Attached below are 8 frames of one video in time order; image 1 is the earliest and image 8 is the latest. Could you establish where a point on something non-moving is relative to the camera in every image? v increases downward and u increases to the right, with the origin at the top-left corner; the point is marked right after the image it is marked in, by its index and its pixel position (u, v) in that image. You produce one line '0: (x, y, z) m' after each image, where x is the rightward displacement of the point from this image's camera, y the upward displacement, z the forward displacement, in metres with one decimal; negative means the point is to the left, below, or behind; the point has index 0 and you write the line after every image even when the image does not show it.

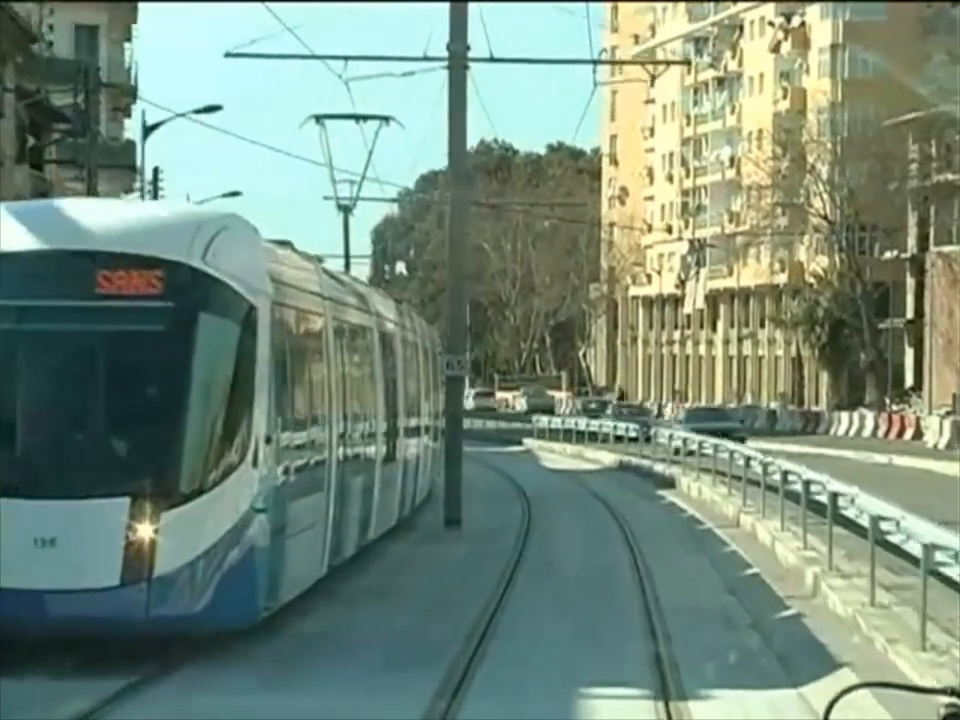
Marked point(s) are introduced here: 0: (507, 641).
0: (+0.2, -1.5, +11.0) m
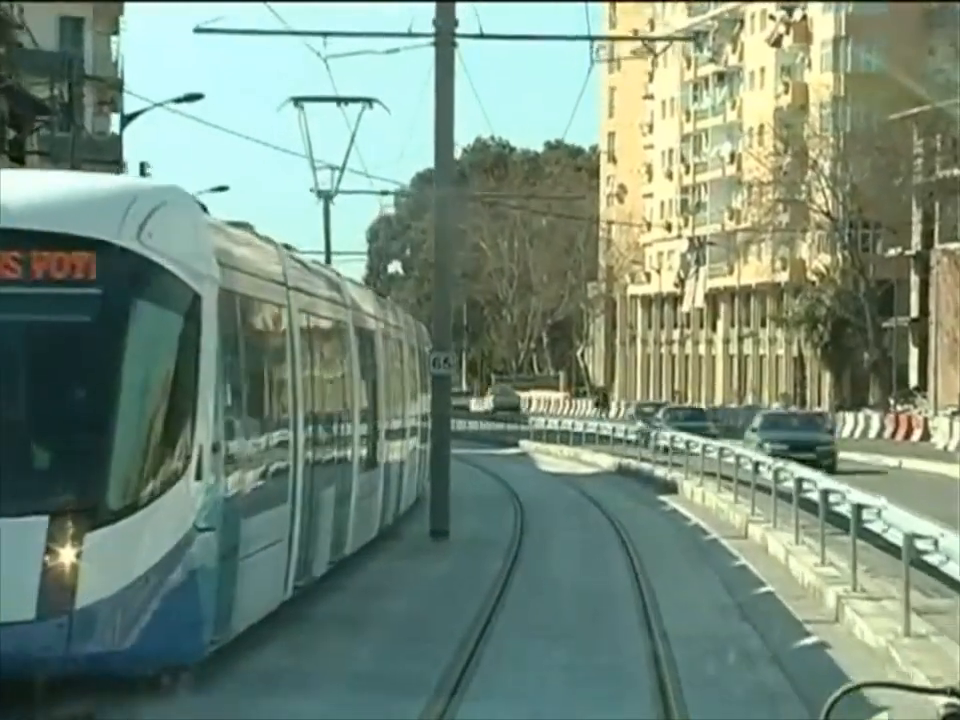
0: (+0.1, -1.5, +10.2) m
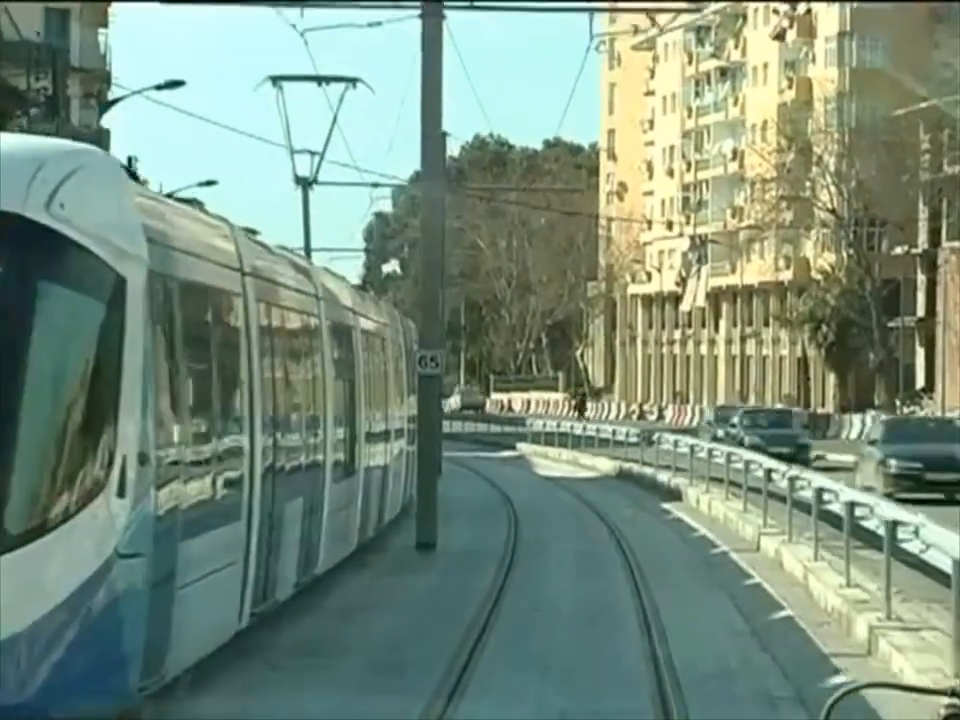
0: (+0.1, -1.5, +9.5) m
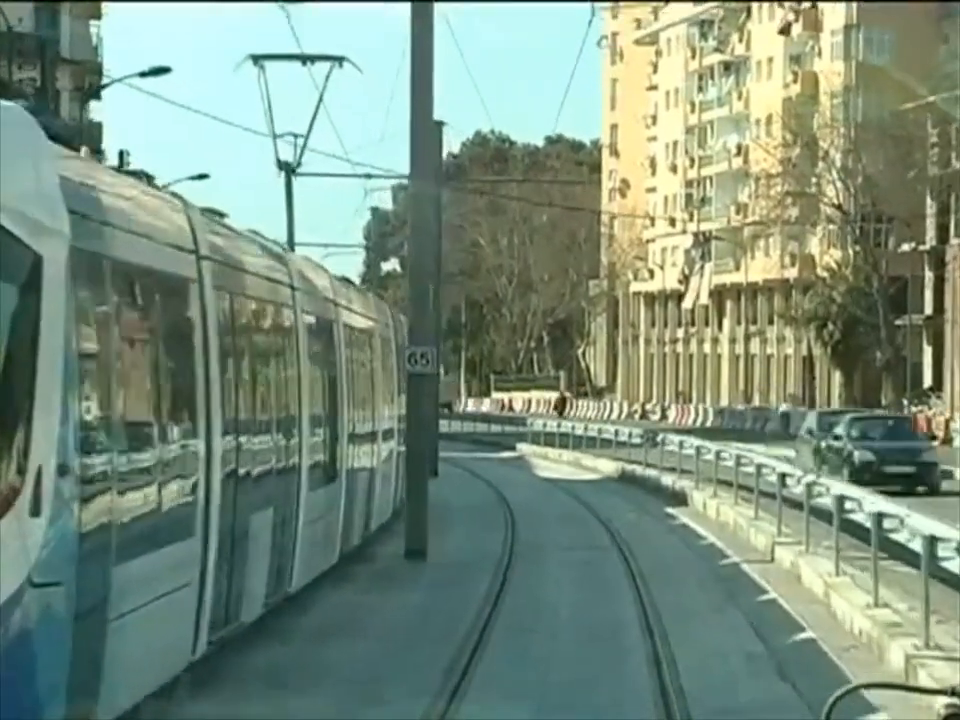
0: (0.0, -1.5, +8.8) m
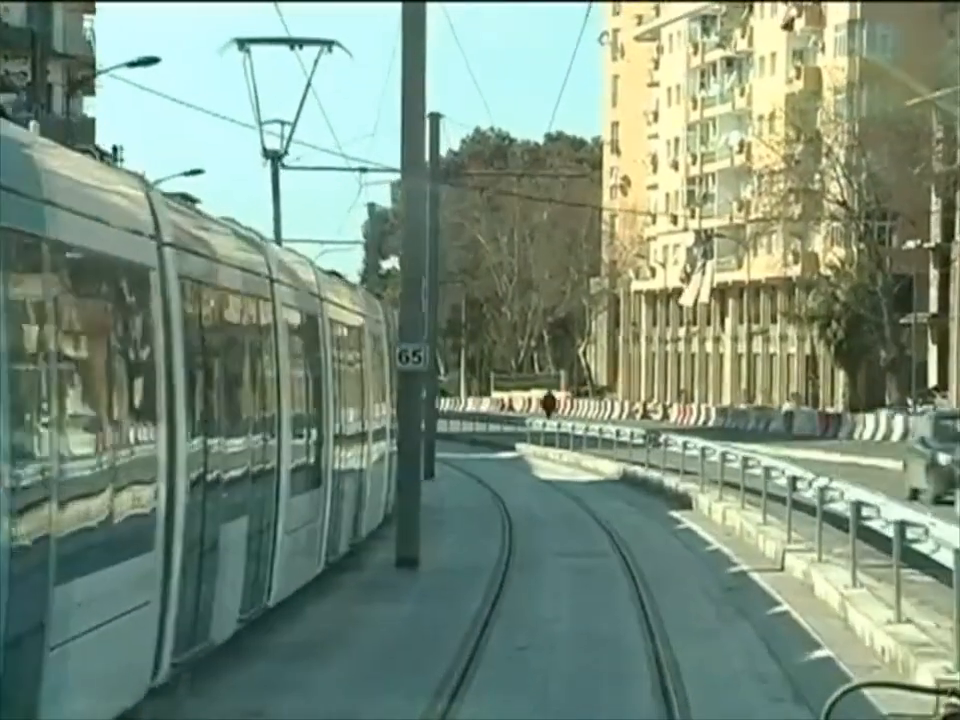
0: (0.0, -1.5, +8.4) m
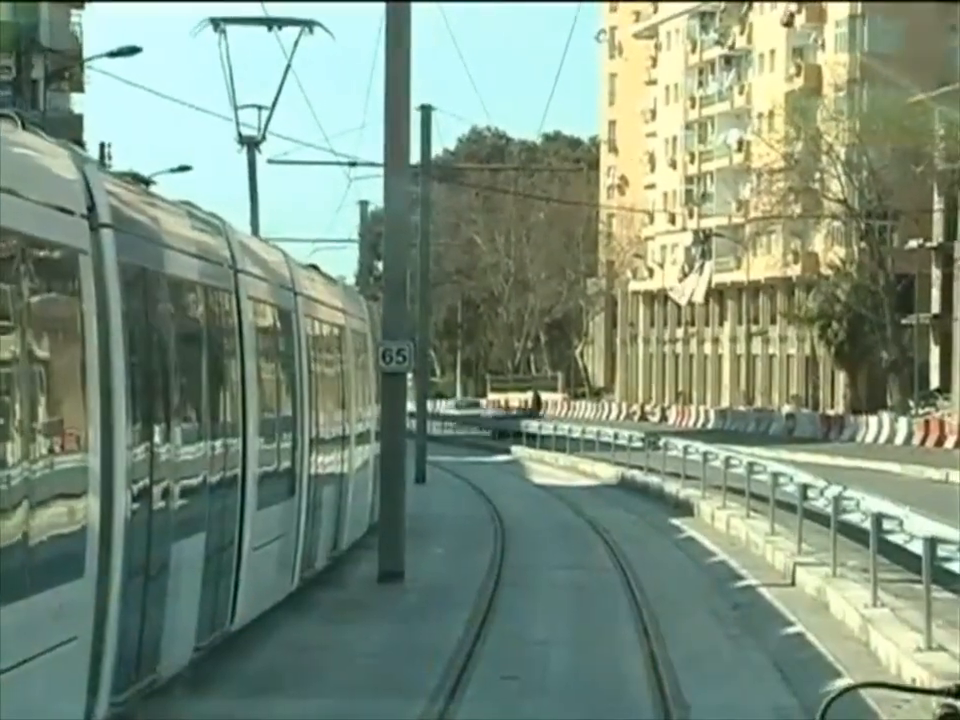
0: (0.0, -1.5, +7.9) m
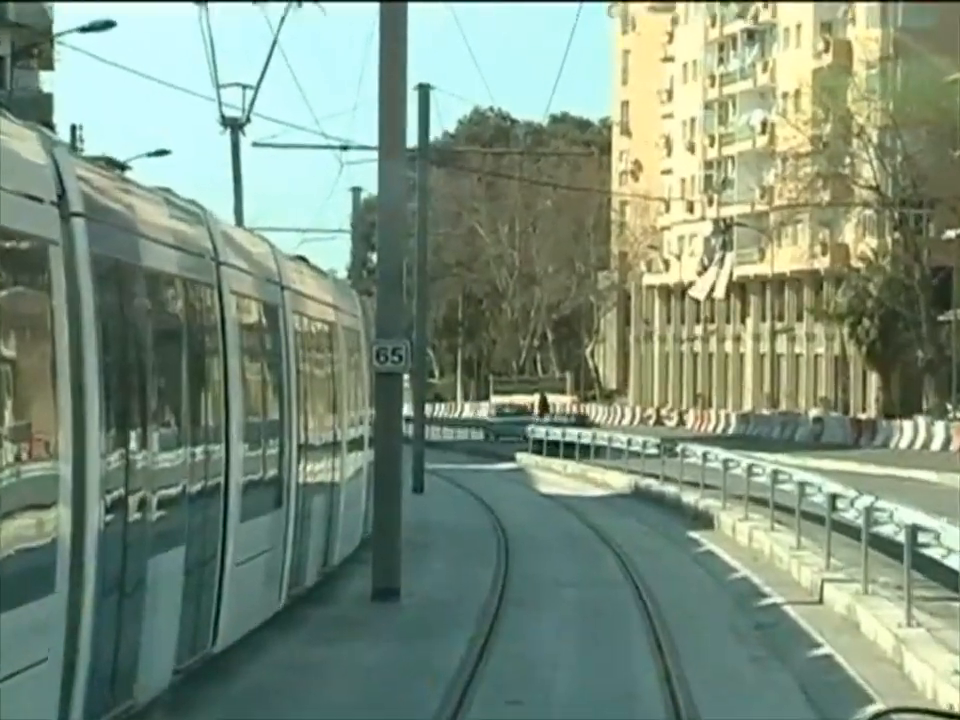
0: (-0.1, -1.5, +5.2) m
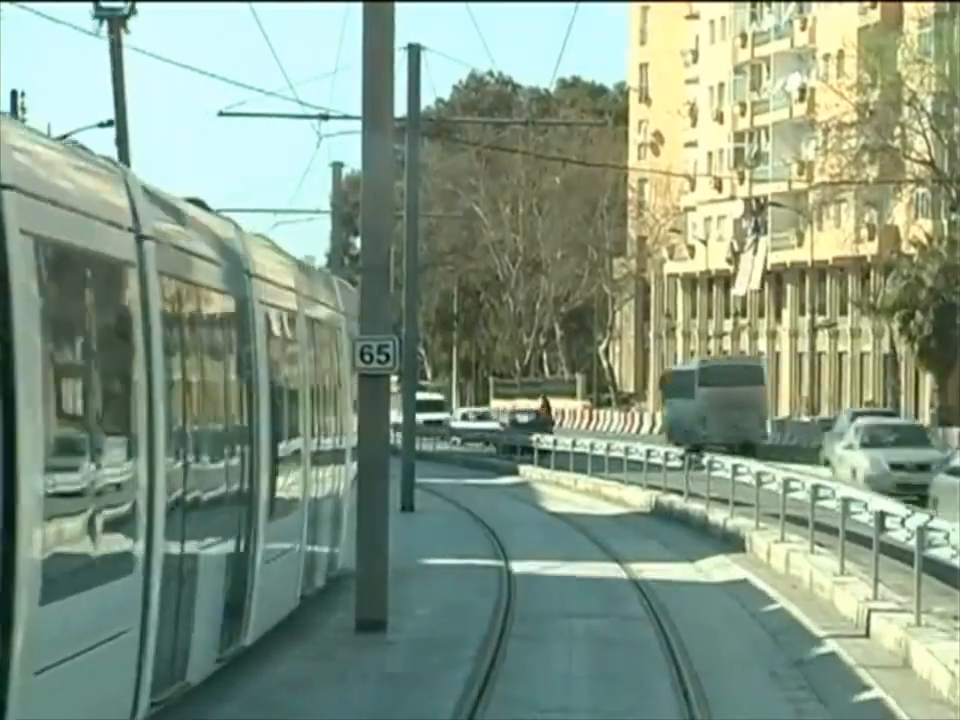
0: (-0.2, -1.4, +1.3) m
